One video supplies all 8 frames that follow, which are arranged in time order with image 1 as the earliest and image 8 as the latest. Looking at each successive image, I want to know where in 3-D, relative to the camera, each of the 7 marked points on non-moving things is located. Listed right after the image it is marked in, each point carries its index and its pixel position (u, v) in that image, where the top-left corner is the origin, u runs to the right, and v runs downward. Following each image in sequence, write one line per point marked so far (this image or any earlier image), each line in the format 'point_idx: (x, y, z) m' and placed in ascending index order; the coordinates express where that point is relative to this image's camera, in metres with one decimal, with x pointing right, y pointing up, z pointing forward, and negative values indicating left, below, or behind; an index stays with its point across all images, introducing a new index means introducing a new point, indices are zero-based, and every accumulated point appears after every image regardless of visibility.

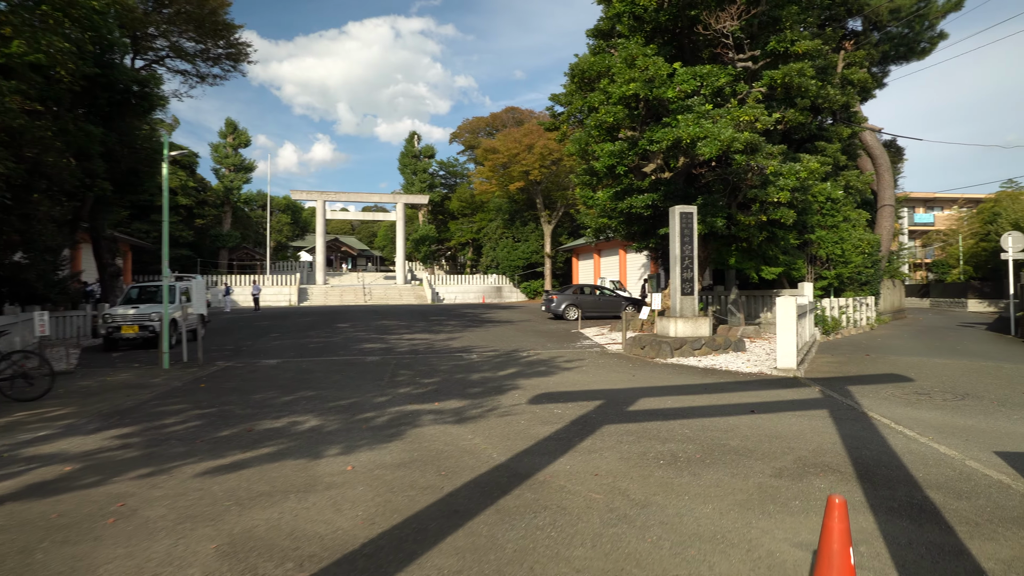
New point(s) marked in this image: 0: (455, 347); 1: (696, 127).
0: (-1.3, -1.4, +14.1) m
1: (+3.5, +3.1, +11.4) m
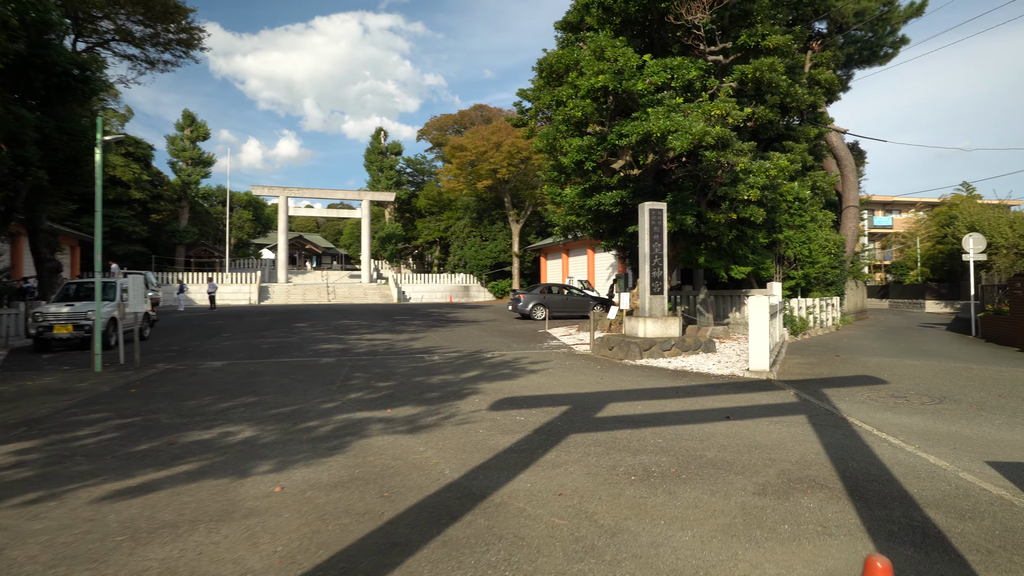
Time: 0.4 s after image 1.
0: (-2.1, -1.4, +13.5) m
1: (+2.8, +3.1, +11.0) m
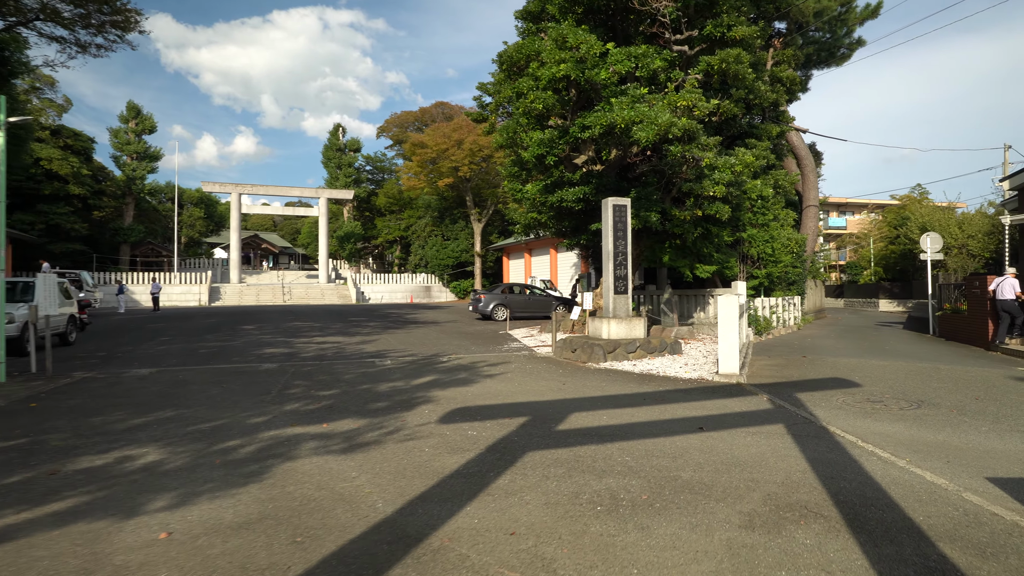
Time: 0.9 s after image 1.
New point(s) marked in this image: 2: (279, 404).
0: (-3.0, -1.4, +12.6) m
1: (+2.1, +3.1, +10.5) m
2: (-2.7, -1.4, +7.0) m
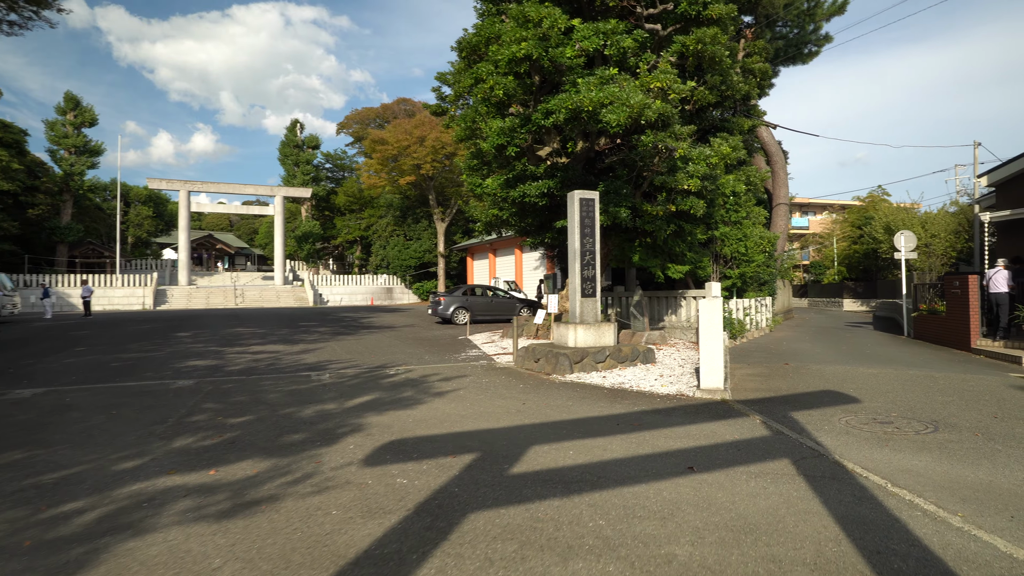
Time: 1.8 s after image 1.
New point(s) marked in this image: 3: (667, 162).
0: (-3.8, -1.5, +11.3) m
1: (+1.4, +3.1, +9.4) m
2: (-3.2, -1.4, +5.7) m
3: (+3.1, +2.5, +11.9) m
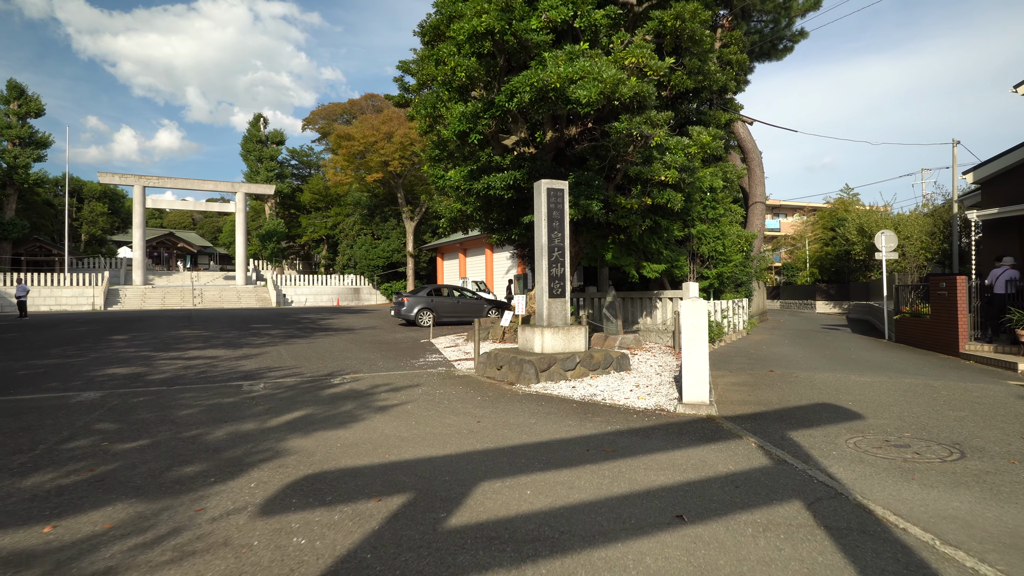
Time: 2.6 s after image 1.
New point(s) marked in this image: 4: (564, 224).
0: (-4.5, -1.4, +10.0) m
1: (+0.8, +3.1, +8.4) m
2: (-3.6, -1.4, +4.5) m
3: (+2.4, +2.5, +11.0) m
4: (+0.9, +1.0, +9.7) m
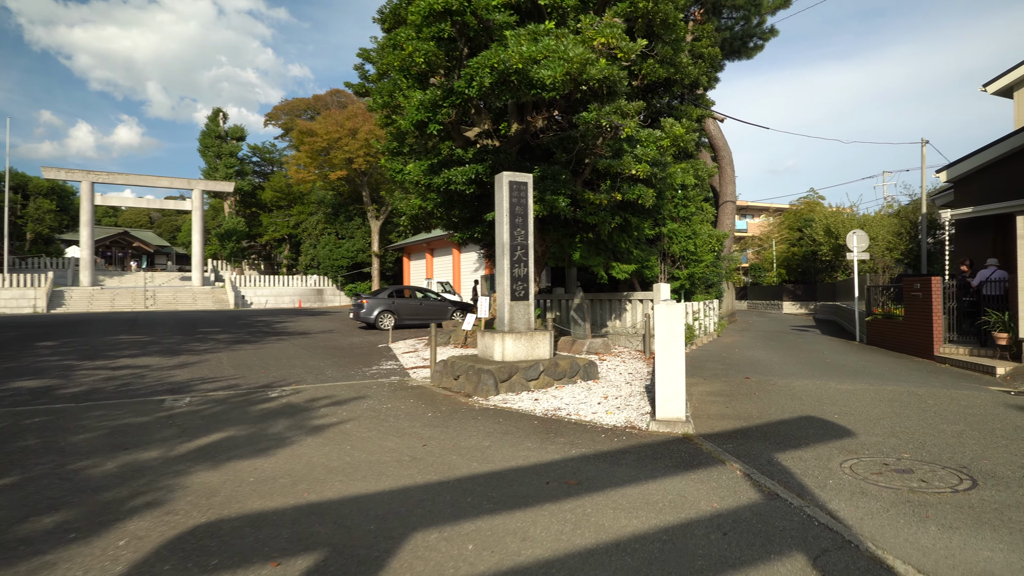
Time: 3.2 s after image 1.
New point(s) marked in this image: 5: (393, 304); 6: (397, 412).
0: (-5.1, -1.5, +9.0) m
1: (+0.2, +3.1, +7.7) m
2: (-4.0, -1.4, +3.5) m
3: (+1.7, +2.5, +10.3) m
4: (+0.2, +1.0, +9.0) m
5: (-3.8, -0.5, +19.3) m
6: (-1.3, -1.4, +6.9) m
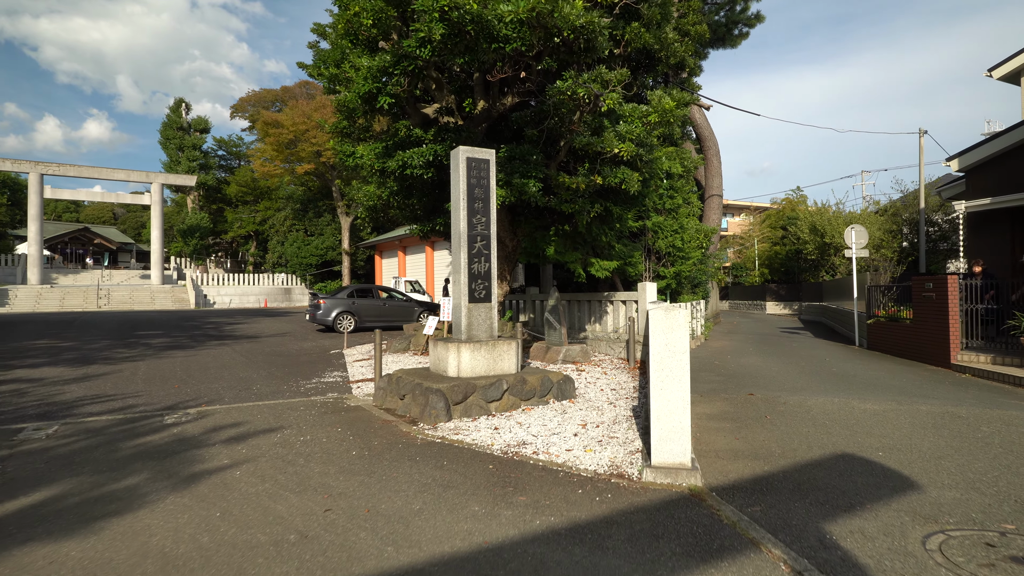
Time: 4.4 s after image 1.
0: (-5.6, -1.4, +7.3) m
1: (-0.2, +3.1, +6.2) m
2: (-4.3, -1.4, +1.8) m
3: (+1.2, +2.5, +8.9) m
4: (-0.3, +1.0, +7.5) m
5: (-4.7, -0.5, +17.6) m
6: (-1.8, -1.4, +5.3) m
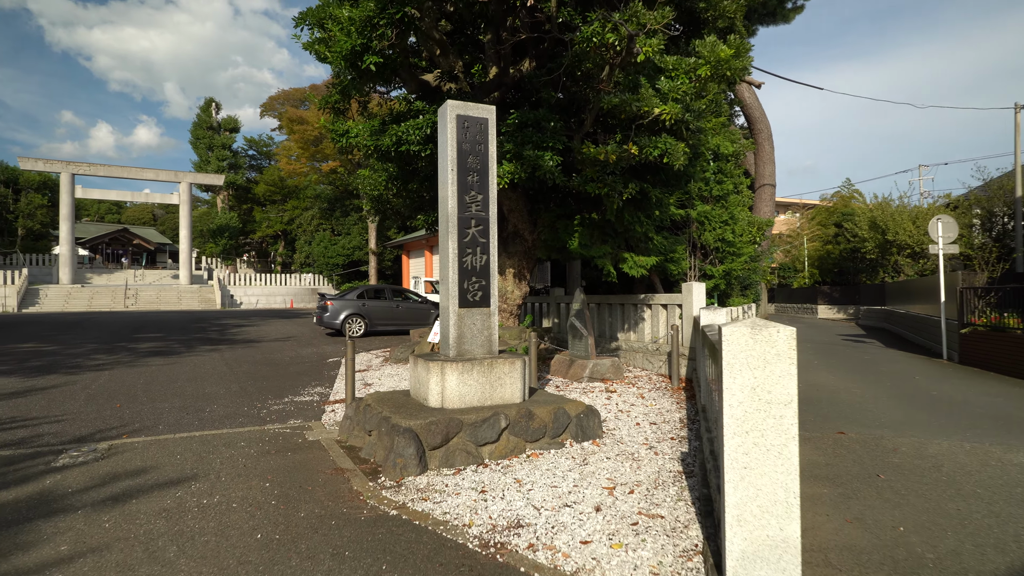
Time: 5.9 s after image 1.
0: (-5.5, -1.4, +5.8) m
1: (-0.2, +3.1, +4.4) m
2: (-4.6, -1.4, +0.3) m
3: (+1.3, +2.5, +7.0) m
4: (-0.2, +1.0, +5.7) m
5: (-4.0, -0.5, +16.1) m
6: (-1.8, -1.4, +3.7) m
